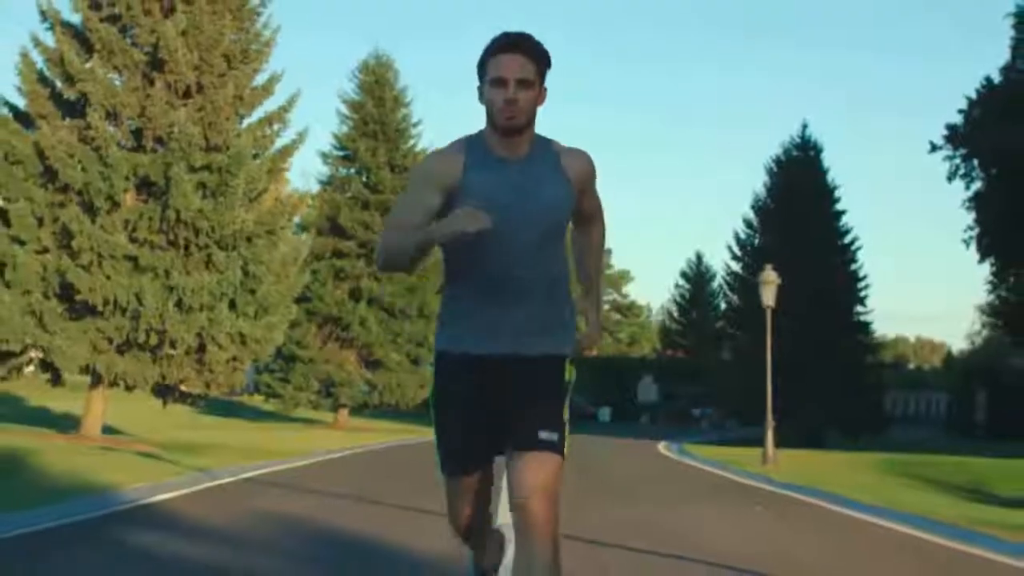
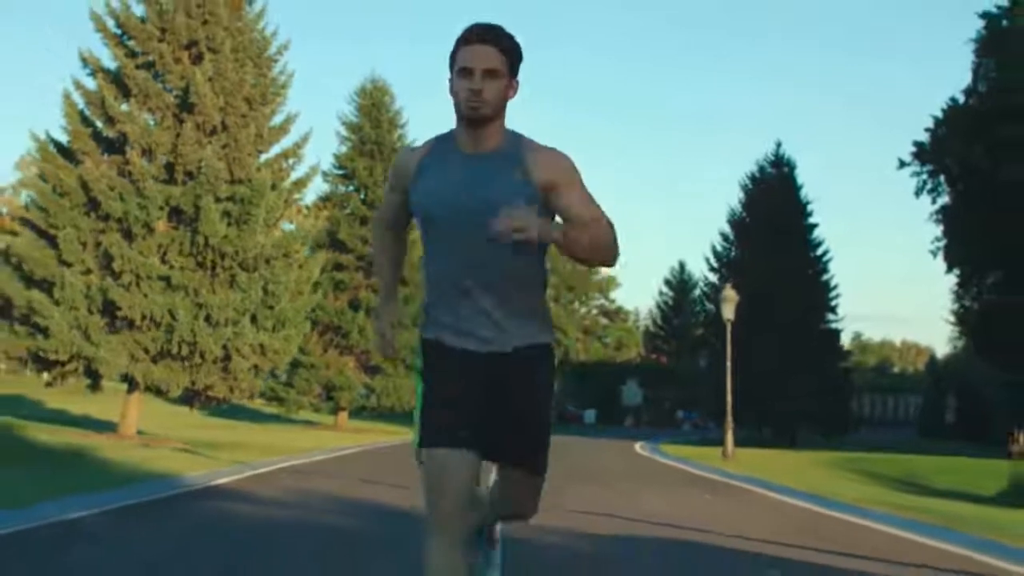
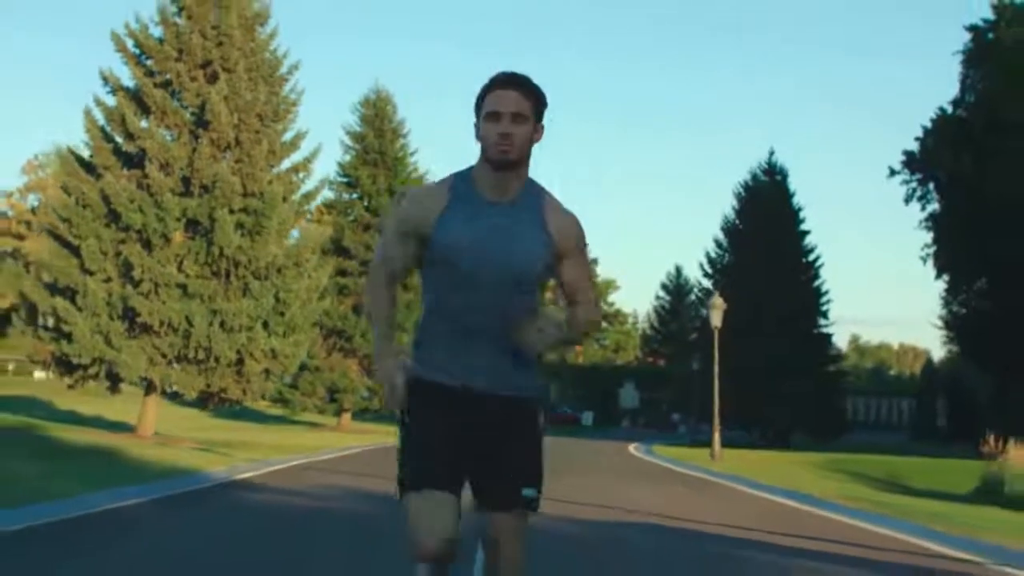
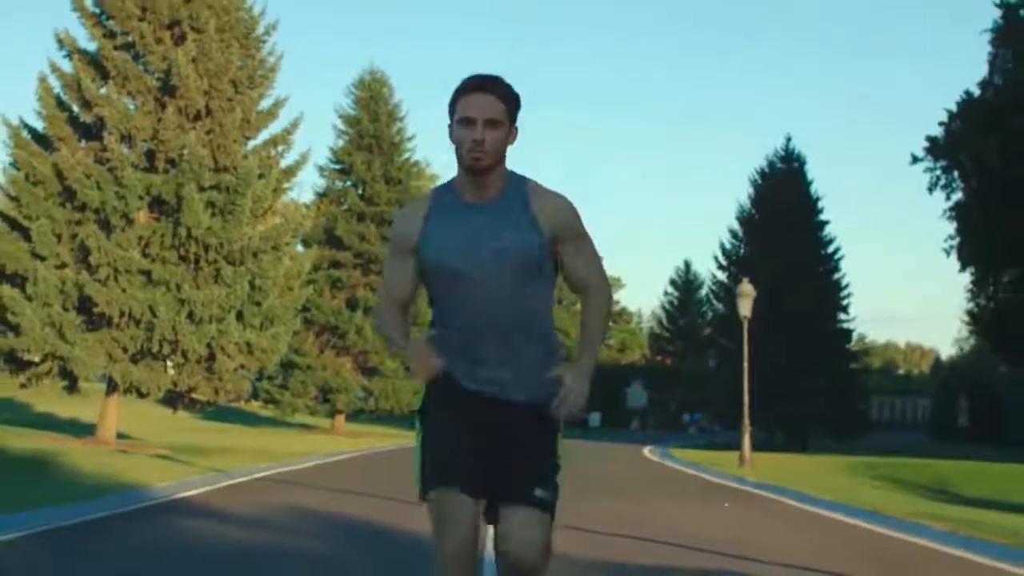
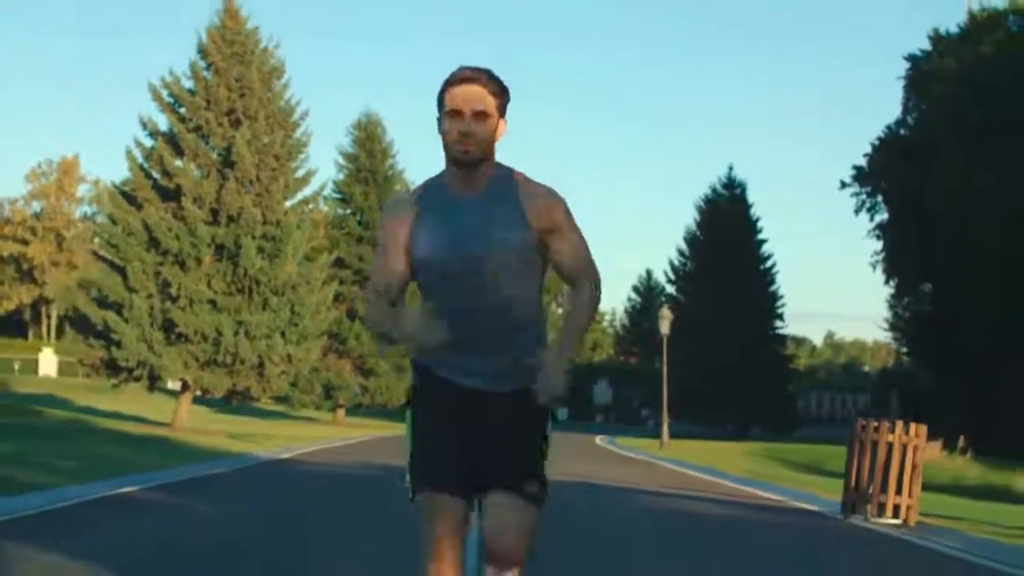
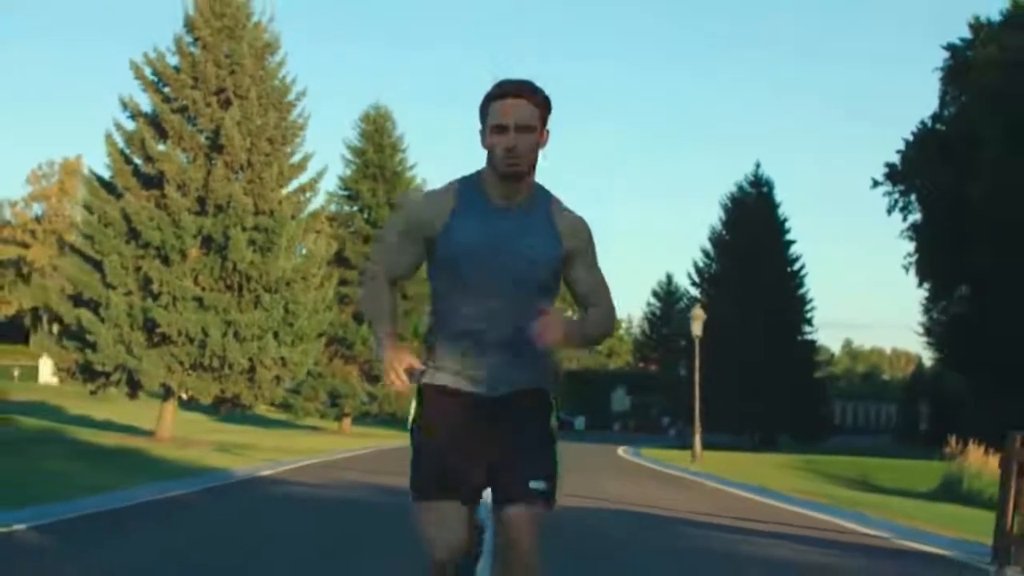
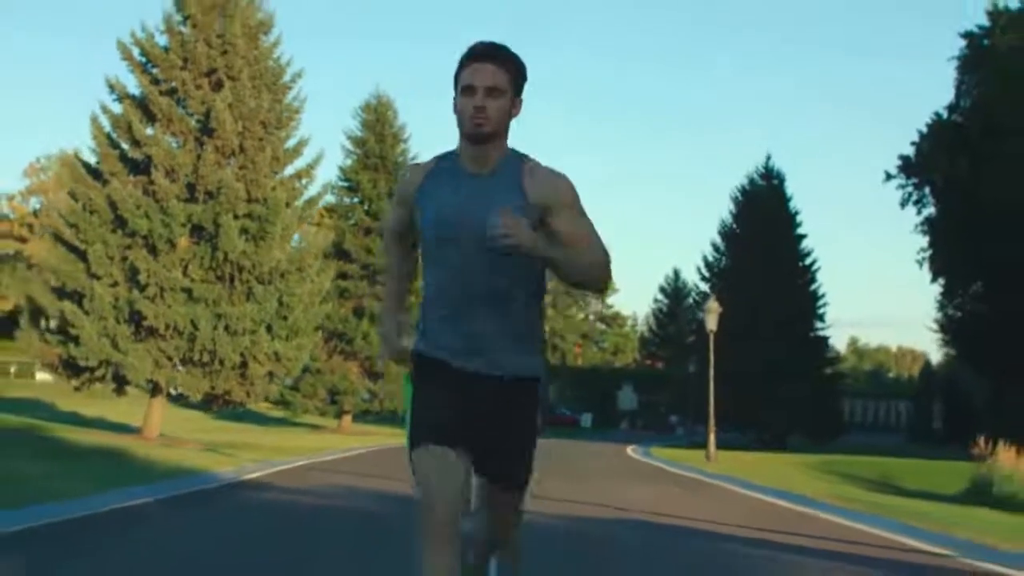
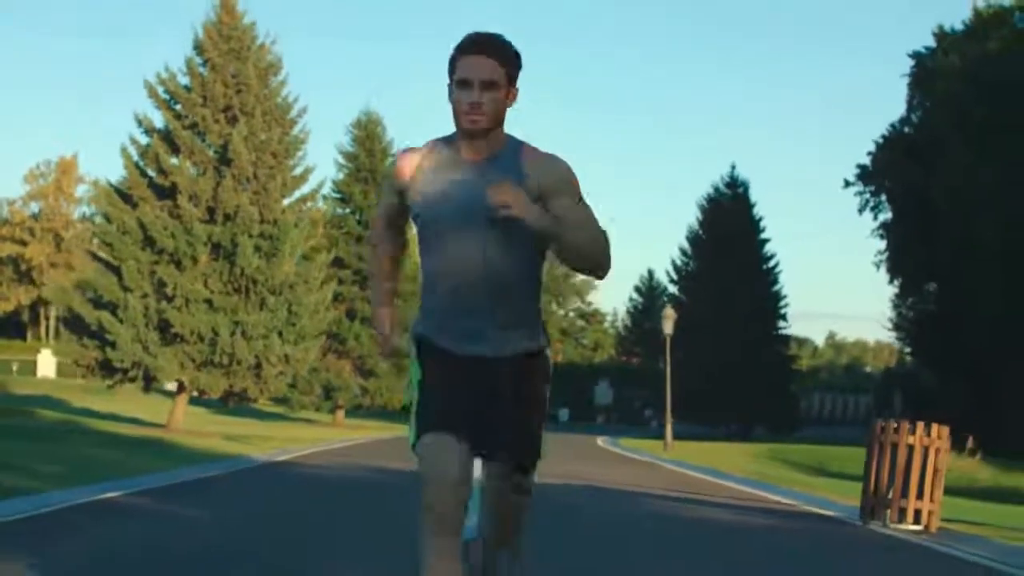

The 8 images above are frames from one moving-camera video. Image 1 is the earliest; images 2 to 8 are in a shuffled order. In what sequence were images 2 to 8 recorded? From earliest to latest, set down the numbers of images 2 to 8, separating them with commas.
4, 2, 3, 7, 6, 8, 5
